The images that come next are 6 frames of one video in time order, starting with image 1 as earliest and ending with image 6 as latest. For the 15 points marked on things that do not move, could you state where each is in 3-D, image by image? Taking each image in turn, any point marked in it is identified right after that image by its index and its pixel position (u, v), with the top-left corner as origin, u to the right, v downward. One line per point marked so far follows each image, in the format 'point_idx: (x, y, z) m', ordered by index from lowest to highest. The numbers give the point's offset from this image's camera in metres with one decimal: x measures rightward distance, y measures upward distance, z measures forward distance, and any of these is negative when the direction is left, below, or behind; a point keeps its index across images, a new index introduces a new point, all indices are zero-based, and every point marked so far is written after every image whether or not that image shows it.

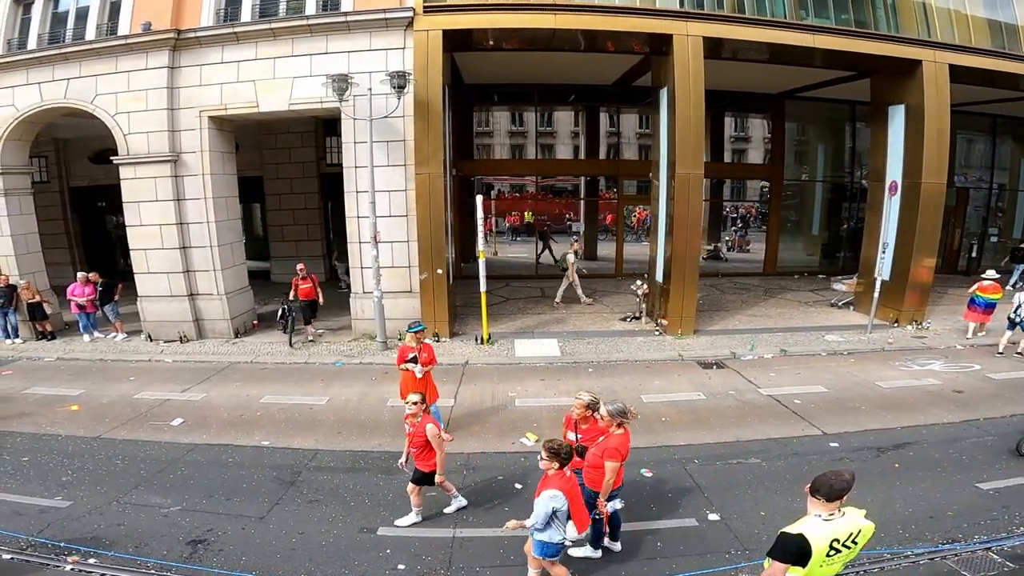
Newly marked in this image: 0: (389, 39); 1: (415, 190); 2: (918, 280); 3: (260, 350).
0: (-2.5, +5.0, +11.1) m
1: (-2.0, +2.0, +11.3) m
2: (+8.4, +0.1, +11.2) m
3: (-5.2, -1.3, +11.4) m
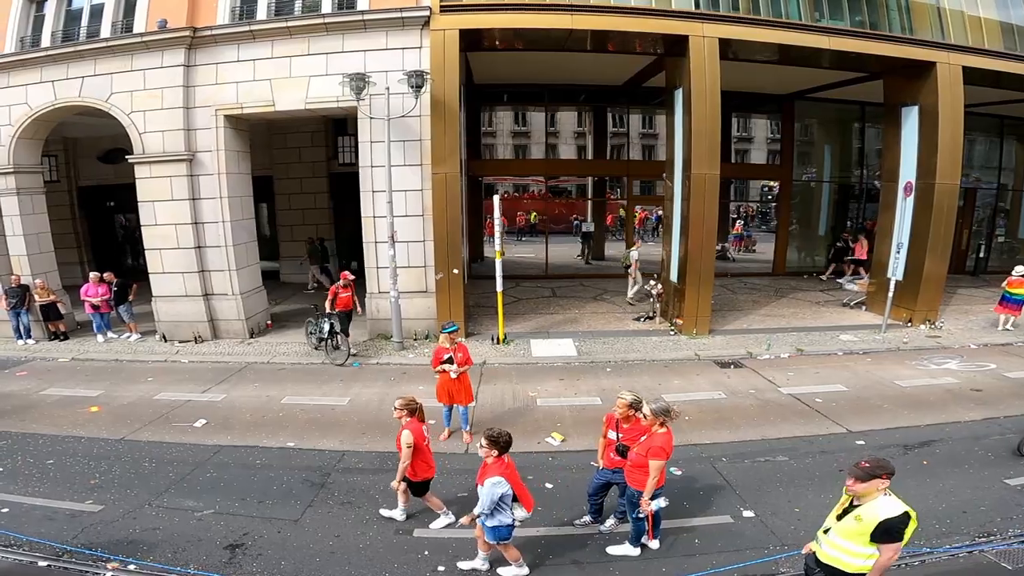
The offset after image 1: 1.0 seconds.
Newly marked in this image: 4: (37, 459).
0: (-2.2, +5.0, +11.1) m
1: (-1.7, +2.0, +11.3) m
2: (+8.7, +0.1, +11.4) m
3: (-4.9, -1.3, +11.3) m
4: (-6.2, -2.3, +7.2) m
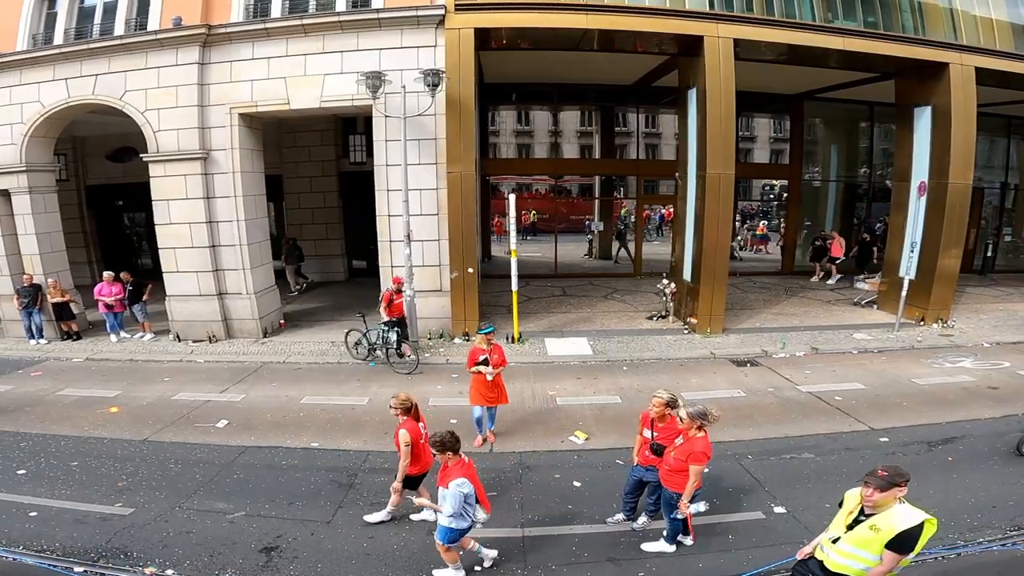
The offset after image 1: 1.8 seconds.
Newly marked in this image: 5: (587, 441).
0: (-1.8, +5.1, +11.0) m
1: (-1.3, +2.0, +11.3) m
2: (+9.1, +0.2, +11.5) m
3: (-4.5, -1.3, +11.3) m
4: (-5.9, -2.3, +7.1) m
5: (+1.1, -2.2, +8.1) m
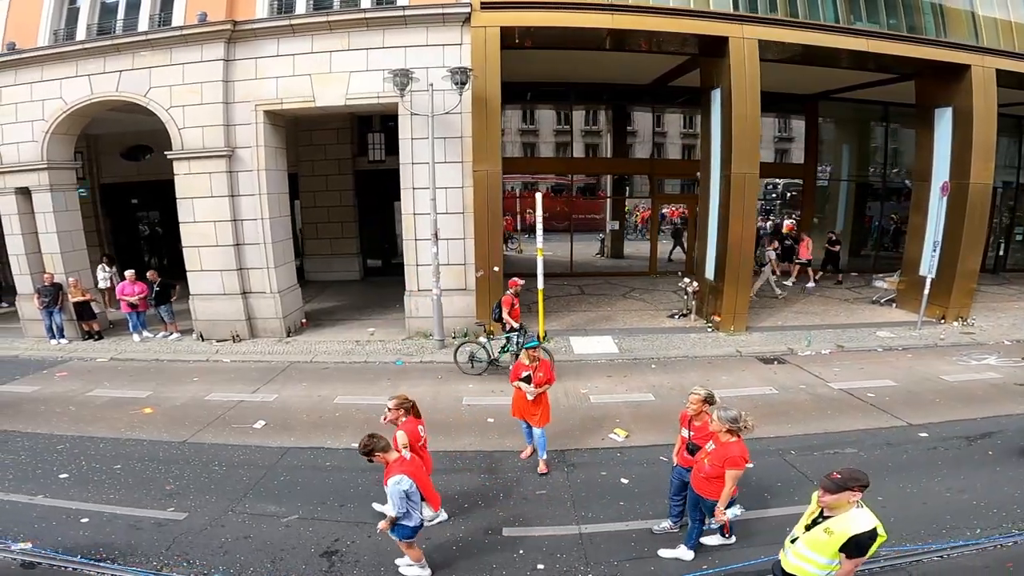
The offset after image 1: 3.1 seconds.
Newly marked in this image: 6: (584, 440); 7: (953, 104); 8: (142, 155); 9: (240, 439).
0: (-1.3, +5.1, +11.0) m
1: (-0.8, +2.1, +11.3) m
2: (+9.6, +0.2, +11.7) m
3: (-4.0, -1.2, +11.2) m
4: (-5.3, -2.2, +7.0) m
5: (+1.7, -2.2, +8.1) m
6: (+1.1, -2.2, +8.1) m
7: (+9.4, +3.9, +11.7) m
8: (-11.5, +4.2, +17.3) m
9: (-3.9, -2.2, +7.9) m
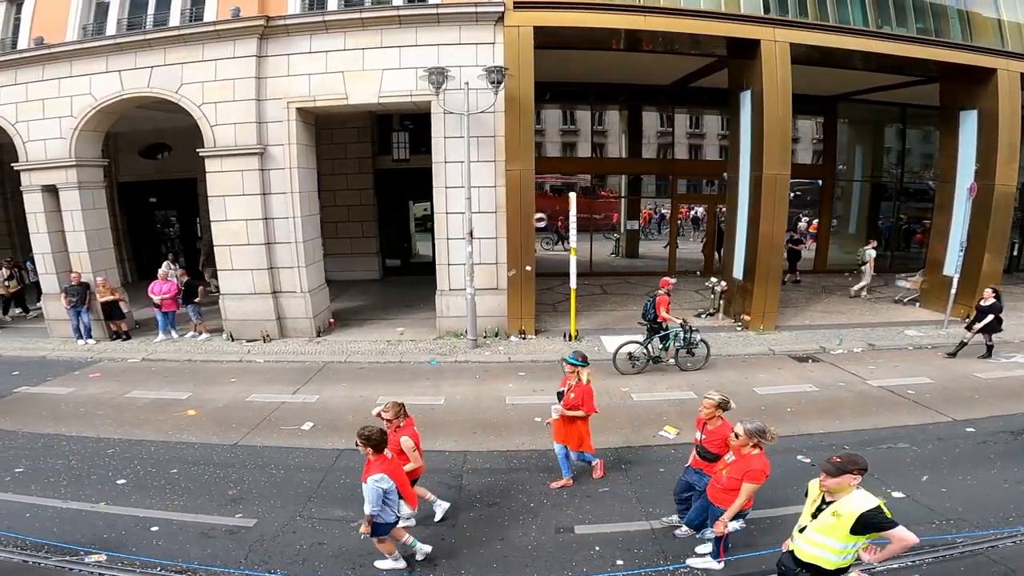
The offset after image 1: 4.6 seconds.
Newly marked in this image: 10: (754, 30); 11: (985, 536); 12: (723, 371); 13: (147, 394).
0: (-0.6, +5.1, +11.0) m
1: (-0.1, +2.1, +11.2) m
2: (+10.3, +0.2, +11.9) m
3: (-3.3, -1.2, +11.1) m
4: (-4.5, -2.2, +6.9) m
5: (+2.5, -2.2, +8.2) m
6: (+1.8, -2.2, +8.2) m
7: (+10.1, +4.0, +12.0) m
8: (-11.0, +4.2, +17.0) m
9: (-3.1, -2.2, +7.8) m
10: (+5.0, +5.3, +11.2) m
11: (+4.8, -2.6, +5.6) m
12: (+3.9, -1.5, +10.2) m
13: (-6.0, -1.7, +8.9) m
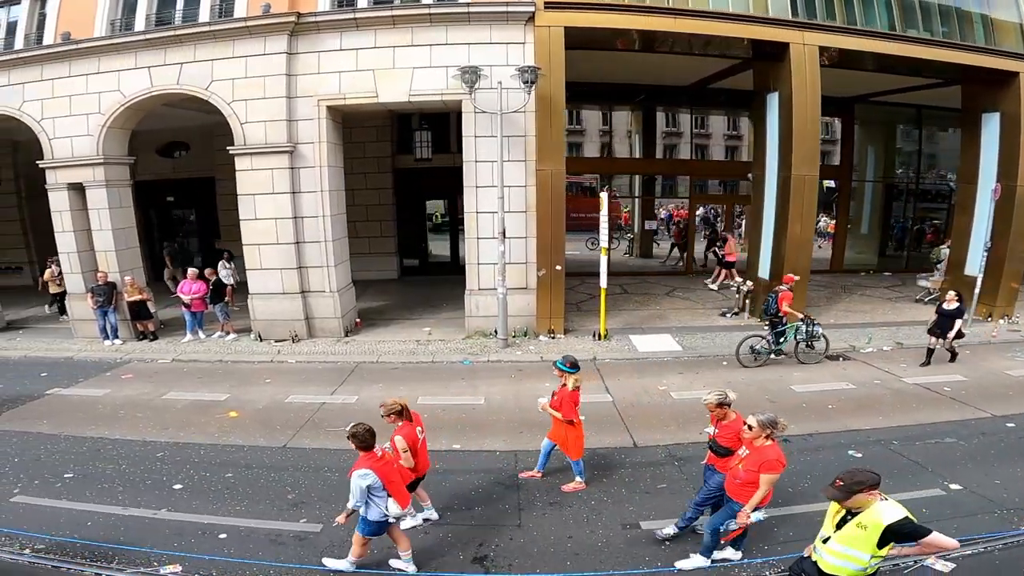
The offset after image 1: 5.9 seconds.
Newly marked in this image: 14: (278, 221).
0: (0.0, +5.1, +11.0) m
1: (+0.5, +2.1, +11.2) m
2: (+10.9, +0.2, +12.1) m
3: (-2.7, -1.2, +11.0) m
4: (-3.7, -2.2, +6.8) m
5: (+3.2, -2.2, +8.2) m
6: (+2.5, -2.2, +8.2) m
7: (+10.7, +4.0, +12.2) m
8: (-10.5, +4.2, +16.8) m
9: (-2.4, -2.1, +7.7) m
10: (+5.6, +5.3, +11.3) m
11: (+5.6, -2.5, +5.7) m
12: (+4.6, -1.5, +10.3) m
13: (-5.3, -1.7, +8.8) m
14: (-4.6, +1.3, +10.8) m
